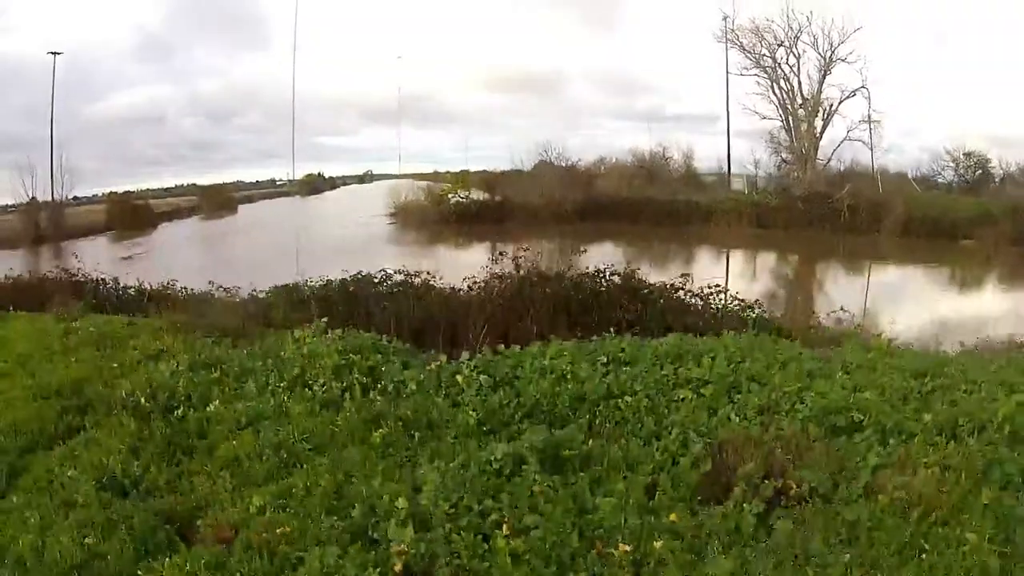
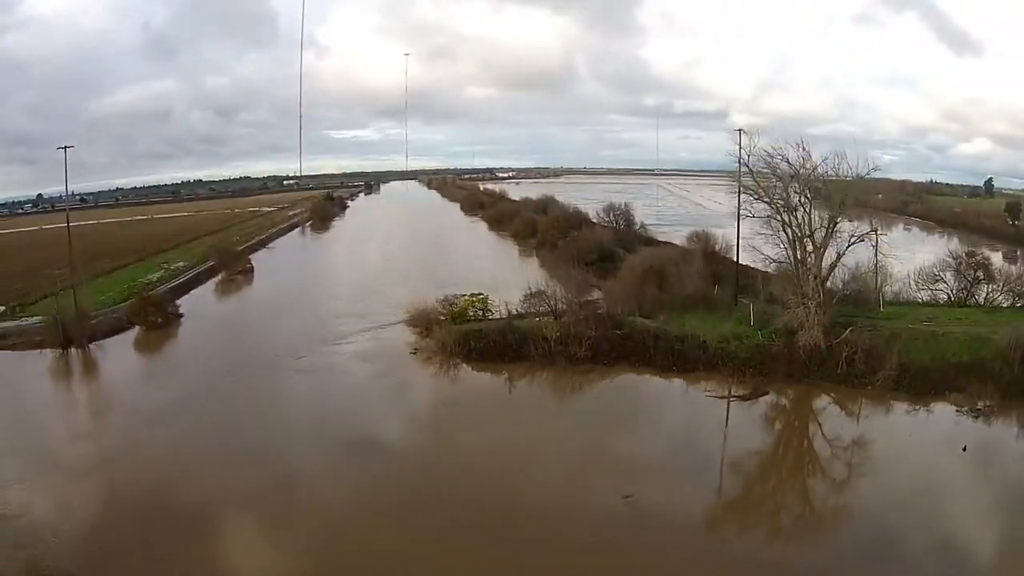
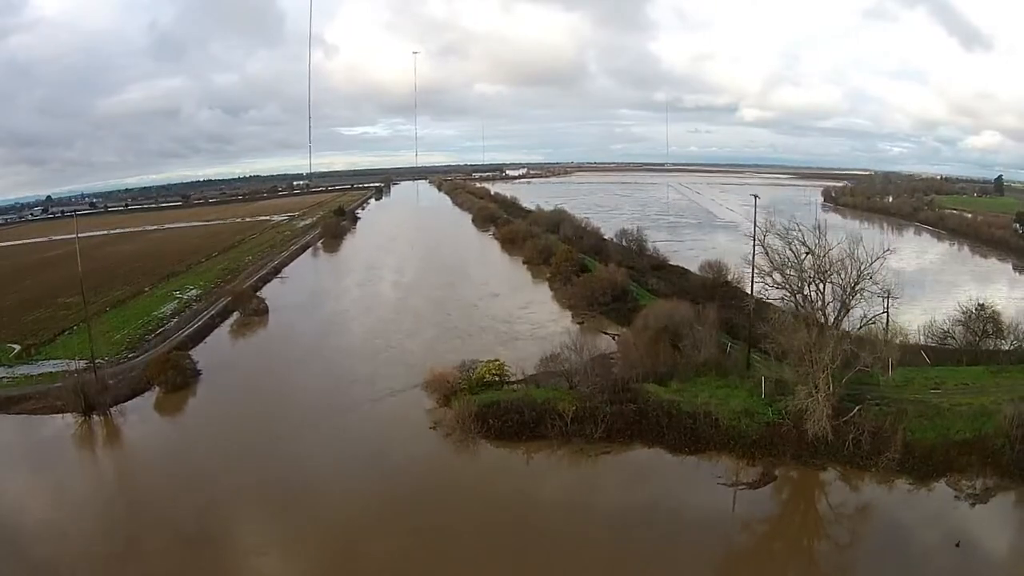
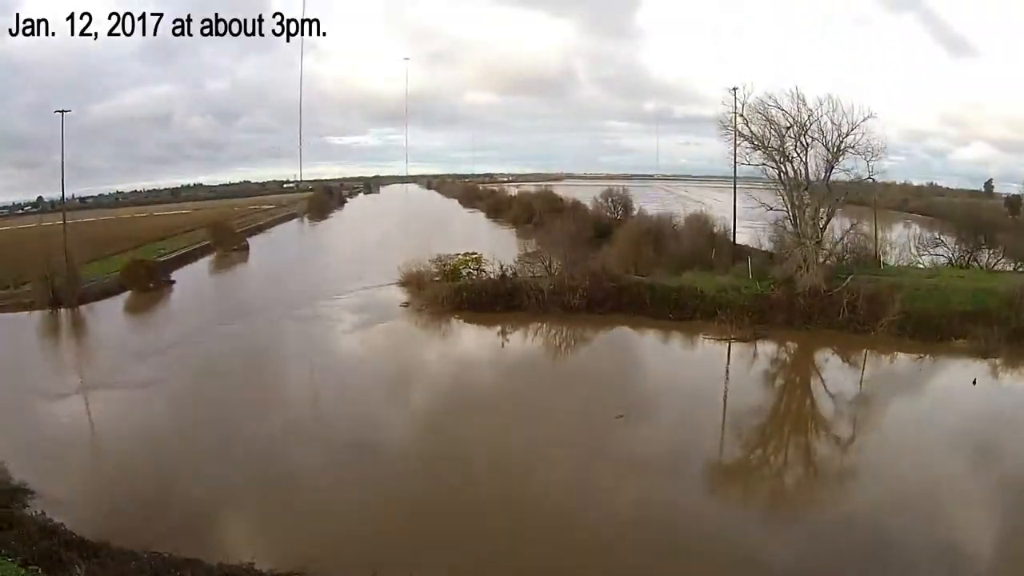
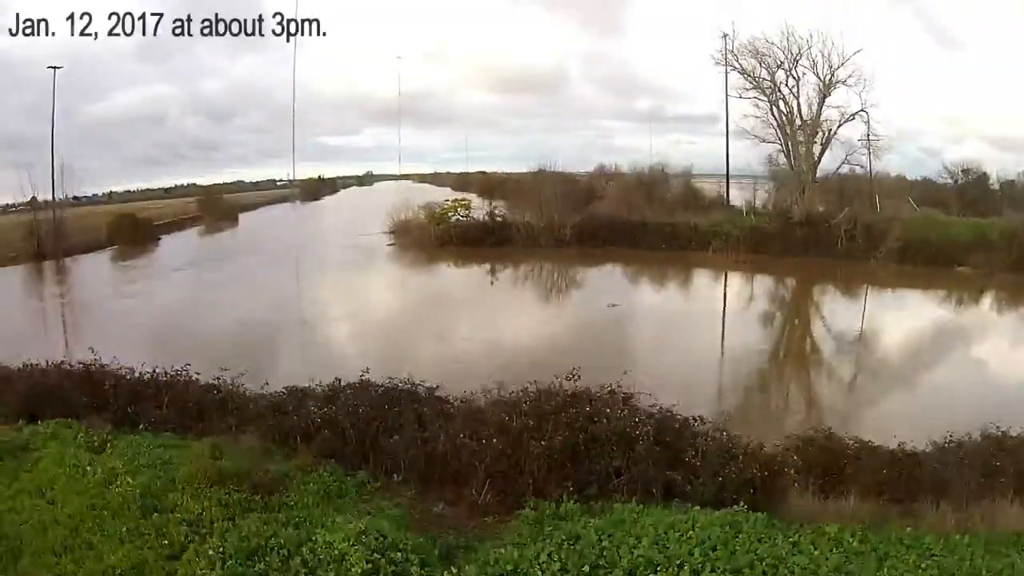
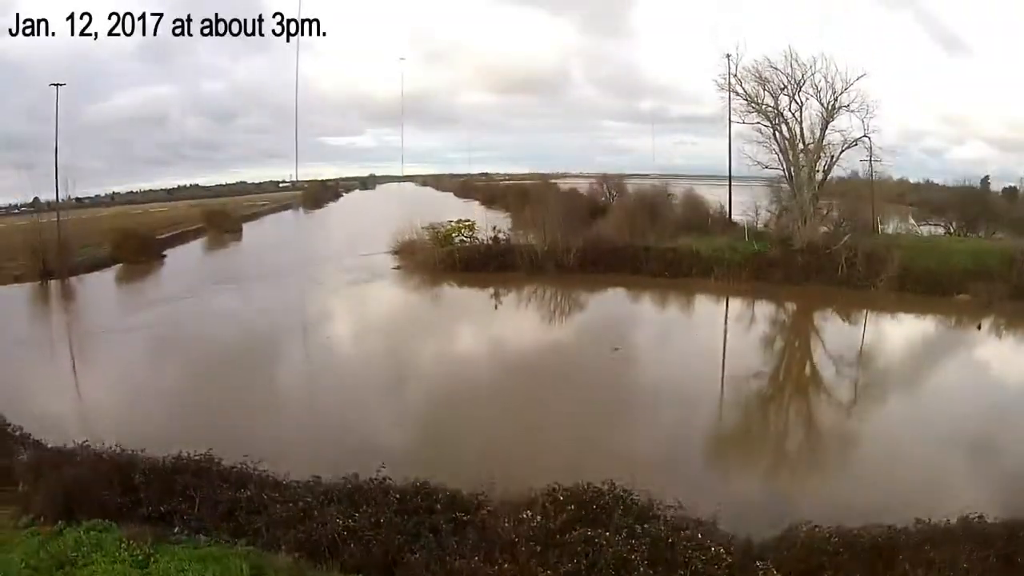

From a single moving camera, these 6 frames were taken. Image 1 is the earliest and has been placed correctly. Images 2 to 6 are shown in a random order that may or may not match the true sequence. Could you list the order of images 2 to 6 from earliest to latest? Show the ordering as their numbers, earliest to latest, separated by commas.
5, 6, 4, 2, 3
